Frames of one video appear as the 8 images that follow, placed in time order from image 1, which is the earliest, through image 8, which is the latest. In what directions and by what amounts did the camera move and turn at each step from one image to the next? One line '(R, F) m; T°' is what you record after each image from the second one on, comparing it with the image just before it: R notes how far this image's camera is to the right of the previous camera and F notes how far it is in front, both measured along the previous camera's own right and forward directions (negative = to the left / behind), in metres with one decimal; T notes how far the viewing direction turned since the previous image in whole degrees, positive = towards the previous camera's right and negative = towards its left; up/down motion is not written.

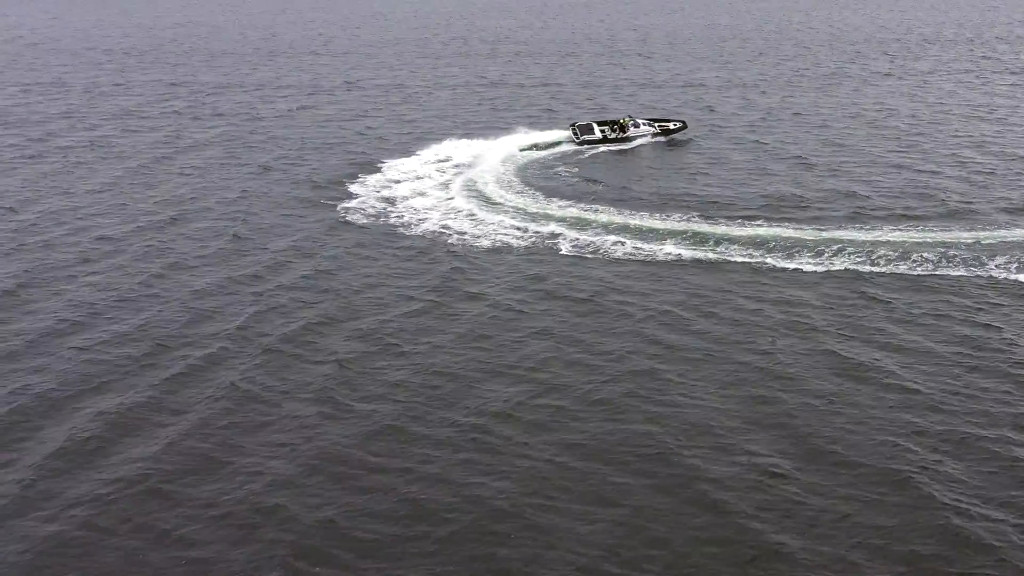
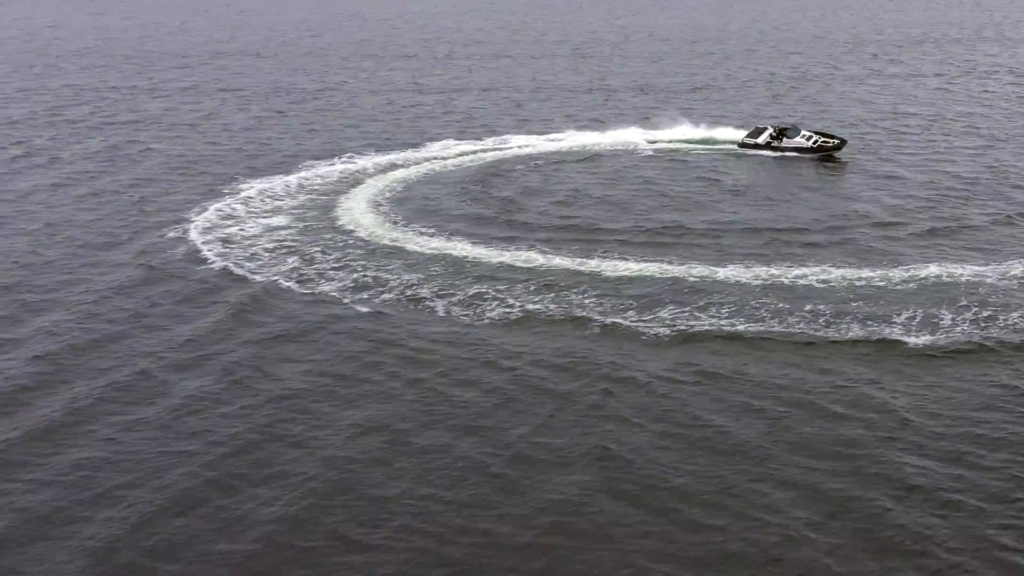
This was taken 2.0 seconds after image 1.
(+11.7, +11.5) m; -1°
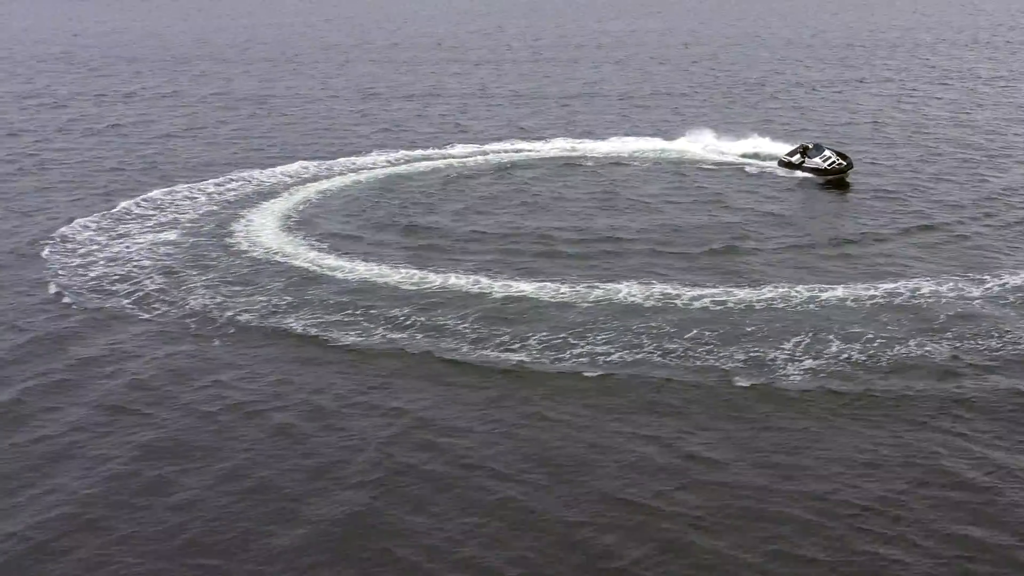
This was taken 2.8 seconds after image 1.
(+7.2, +3.3) m; -1°
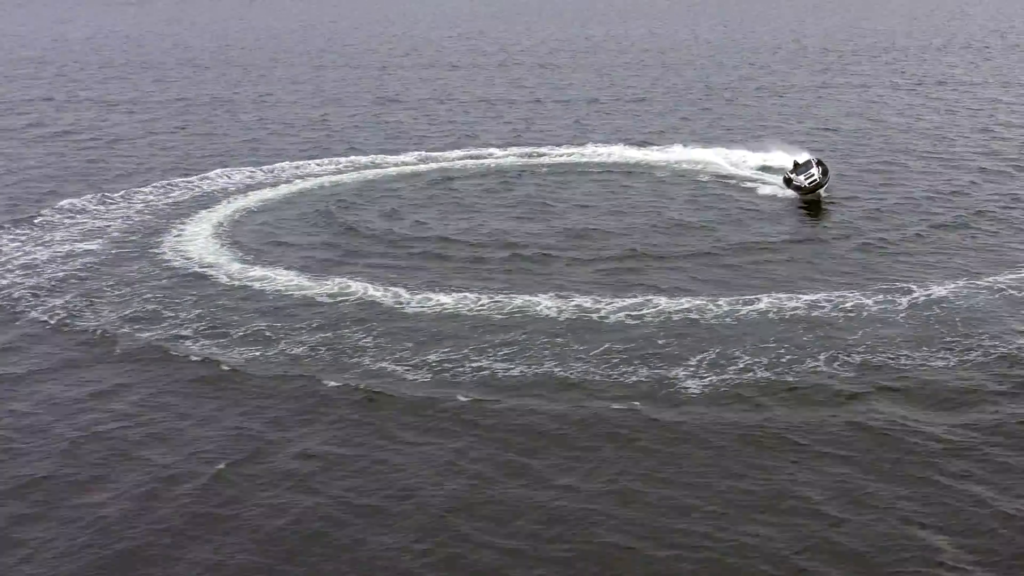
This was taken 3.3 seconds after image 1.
(+5.2, +1.2) m; 0°
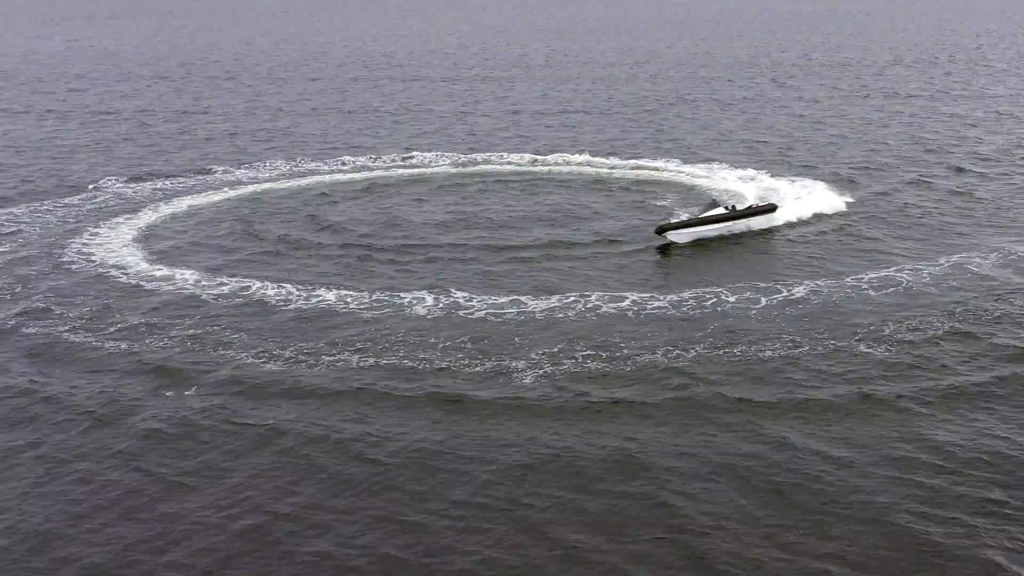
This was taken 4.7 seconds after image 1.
(+8.0, -2.6) m; -1°
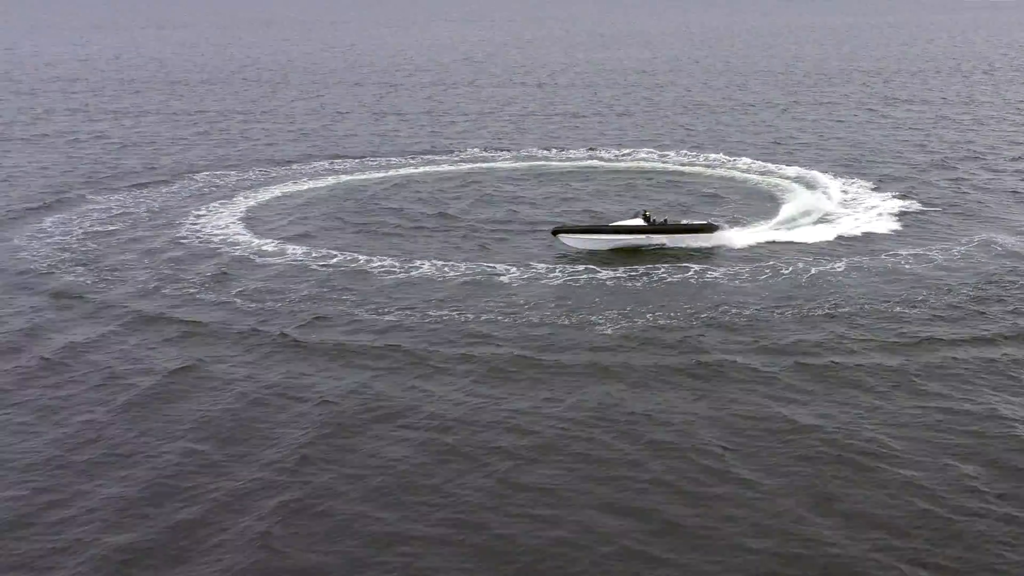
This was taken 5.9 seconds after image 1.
(-6.9, -4.9) m; +1°
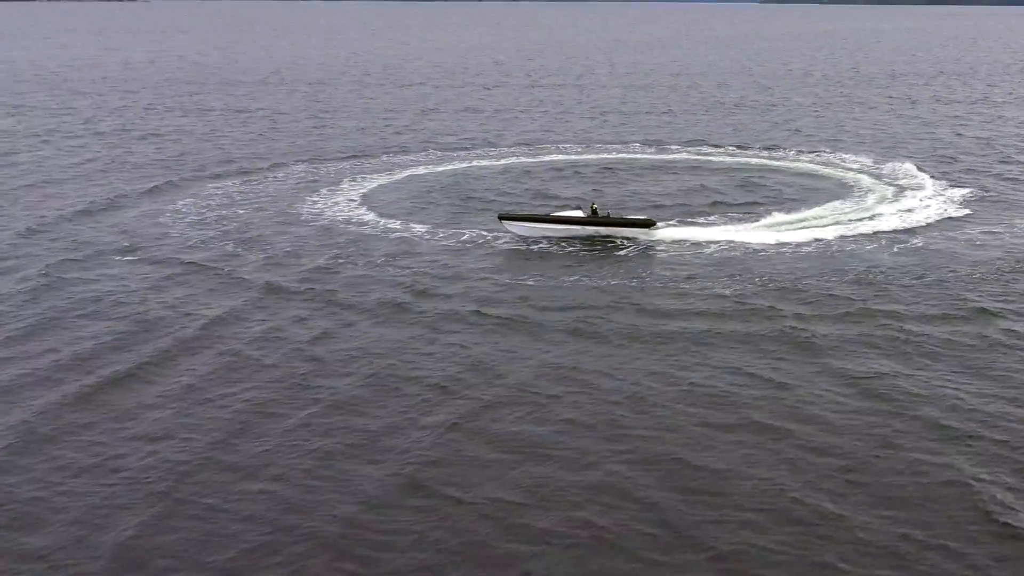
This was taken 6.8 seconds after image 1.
(-9.0, -9.3) m; +1°
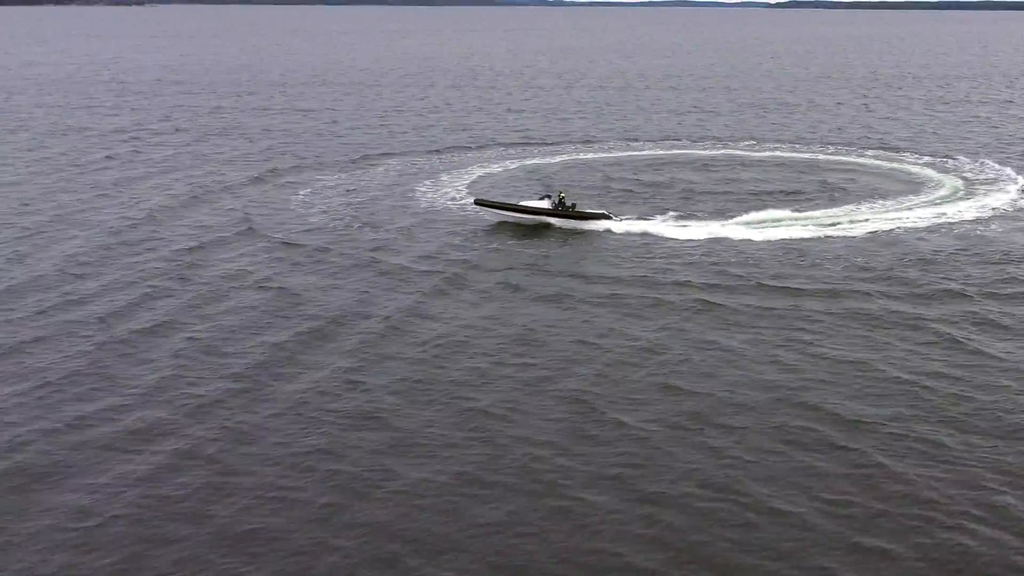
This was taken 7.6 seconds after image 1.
(-10.8, -8.4) m; +1°
